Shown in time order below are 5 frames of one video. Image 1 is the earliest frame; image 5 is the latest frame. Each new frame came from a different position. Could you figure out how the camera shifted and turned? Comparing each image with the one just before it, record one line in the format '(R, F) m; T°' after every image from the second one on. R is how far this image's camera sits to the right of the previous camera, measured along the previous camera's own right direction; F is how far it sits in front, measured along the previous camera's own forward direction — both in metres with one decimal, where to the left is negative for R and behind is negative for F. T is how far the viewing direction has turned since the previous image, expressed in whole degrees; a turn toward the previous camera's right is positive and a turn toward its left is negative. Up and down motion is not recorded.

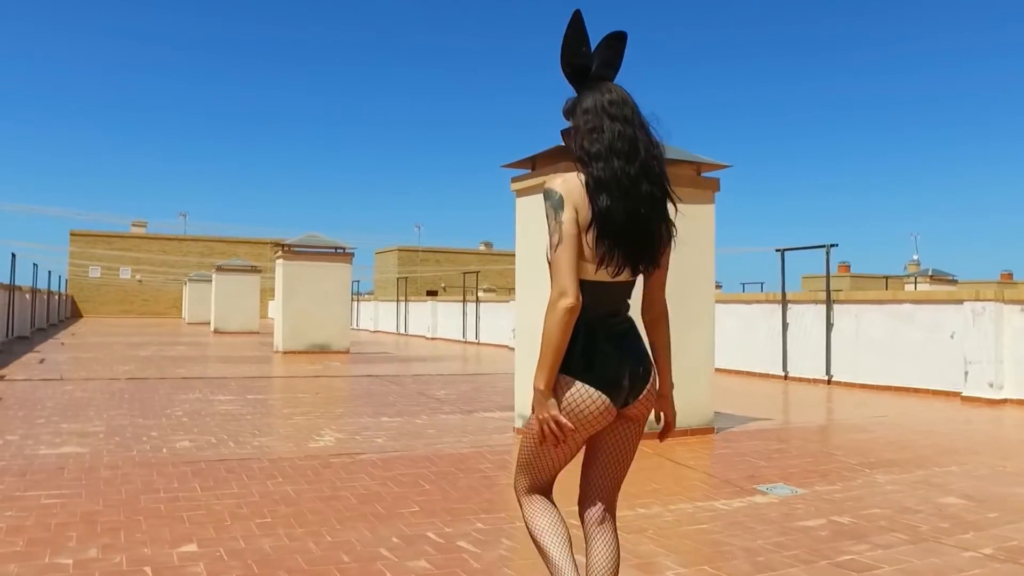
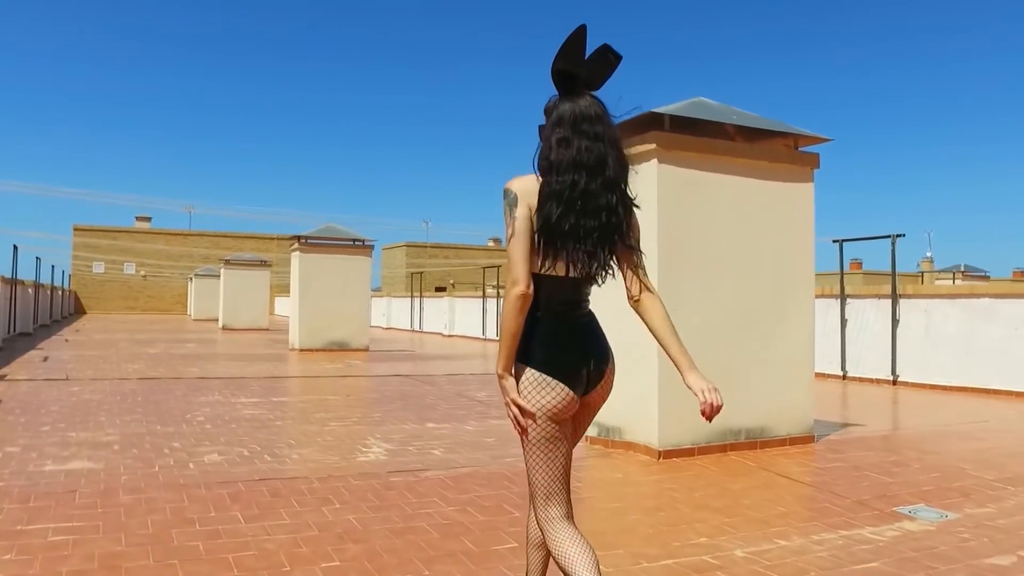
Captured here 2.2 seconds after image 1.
(-0.6, +1.0) m; 0°
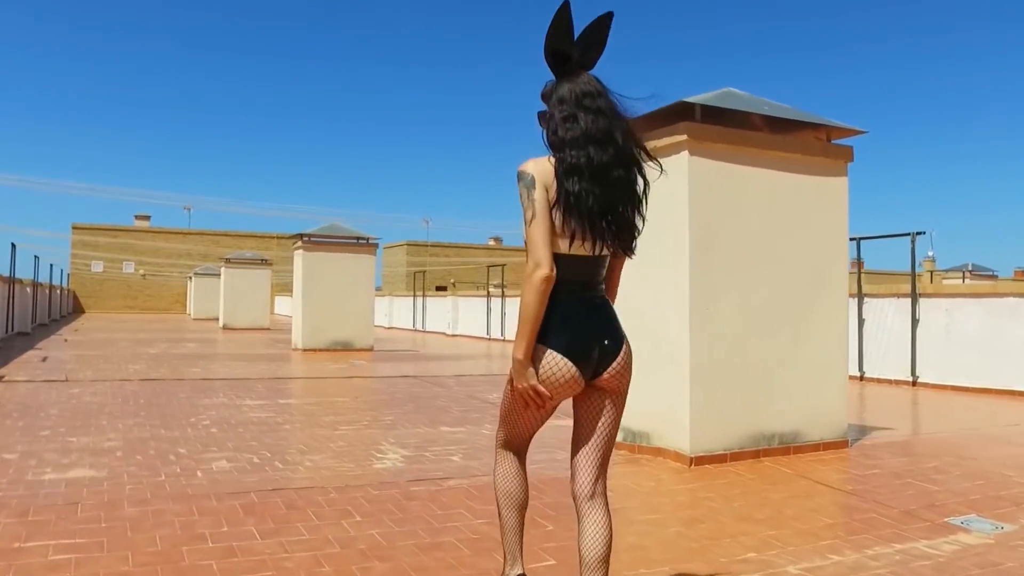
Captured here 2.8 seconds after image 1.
(-0.2, +0.3) m; 0°
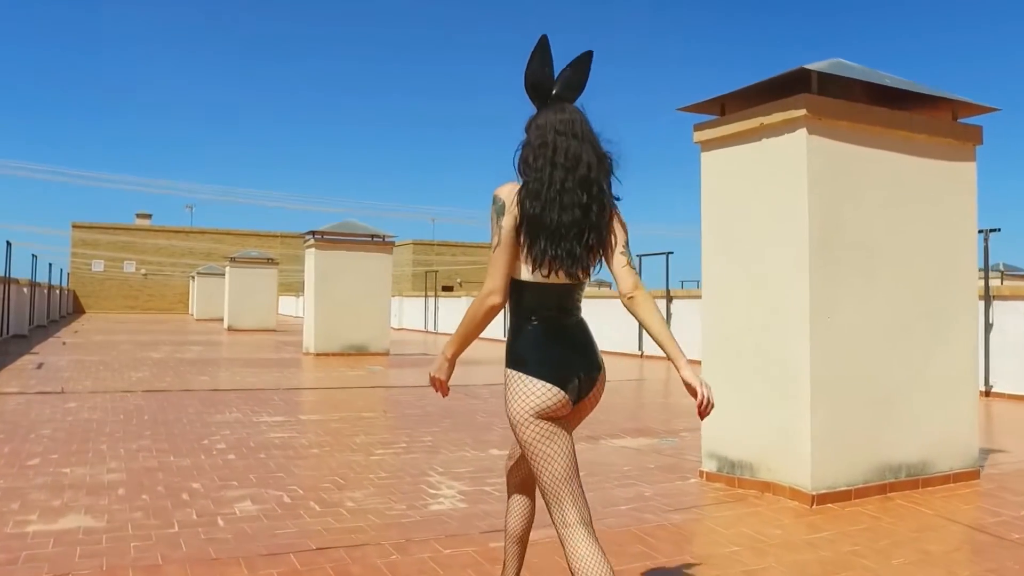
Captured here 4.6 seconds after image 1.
(-0.5, +1.0) m; 0°
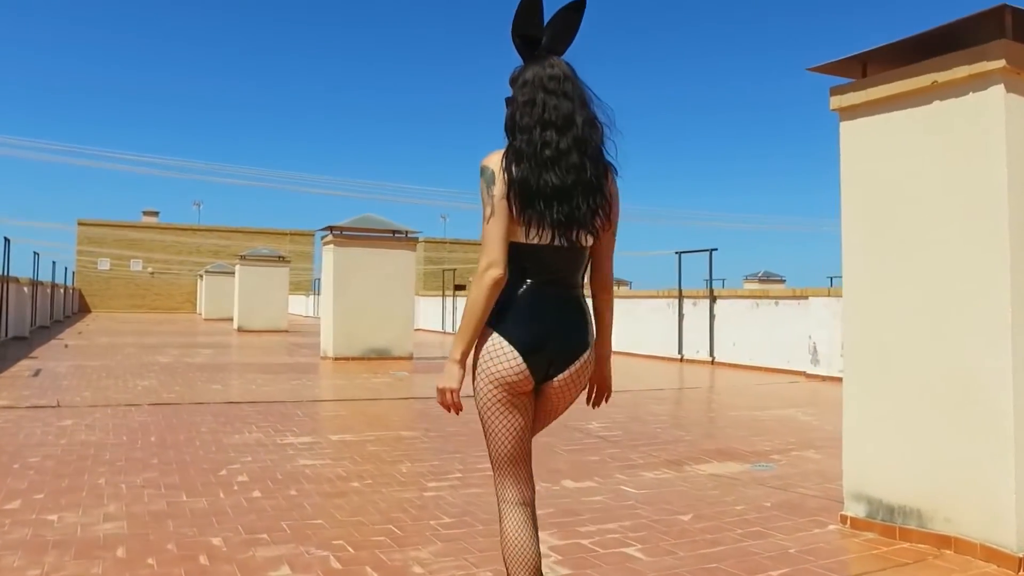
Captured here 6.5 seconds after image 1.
(-0.5, +1.1) m; 0°
